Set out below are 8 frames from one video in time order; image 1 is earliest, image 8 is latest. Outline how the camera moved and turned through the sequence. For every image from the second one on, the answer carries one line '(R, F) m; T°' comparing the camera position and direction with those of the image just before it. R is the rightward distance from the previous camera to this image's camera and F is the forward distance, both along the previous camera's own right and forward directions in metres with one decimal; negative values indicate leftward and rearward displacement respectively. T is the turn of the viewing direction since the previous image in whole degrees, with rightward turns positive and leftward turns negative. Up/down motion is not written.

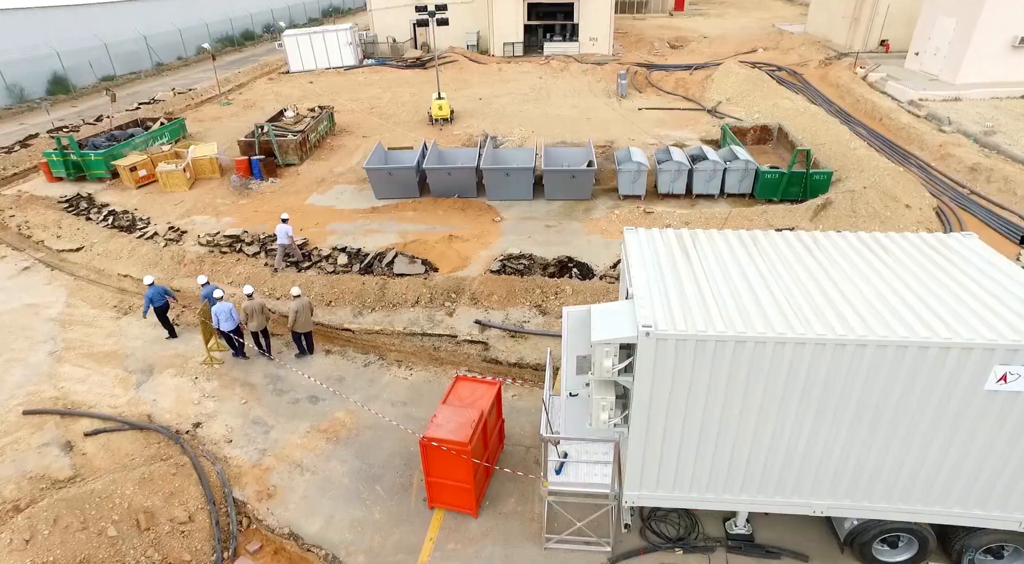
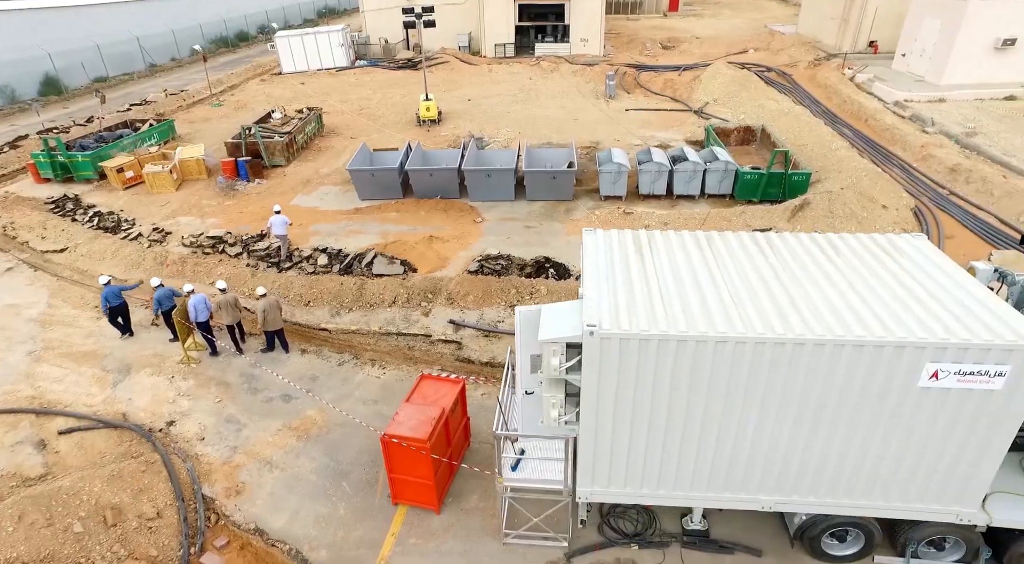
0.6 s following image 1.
(+0.5, -0.1) m; 0°
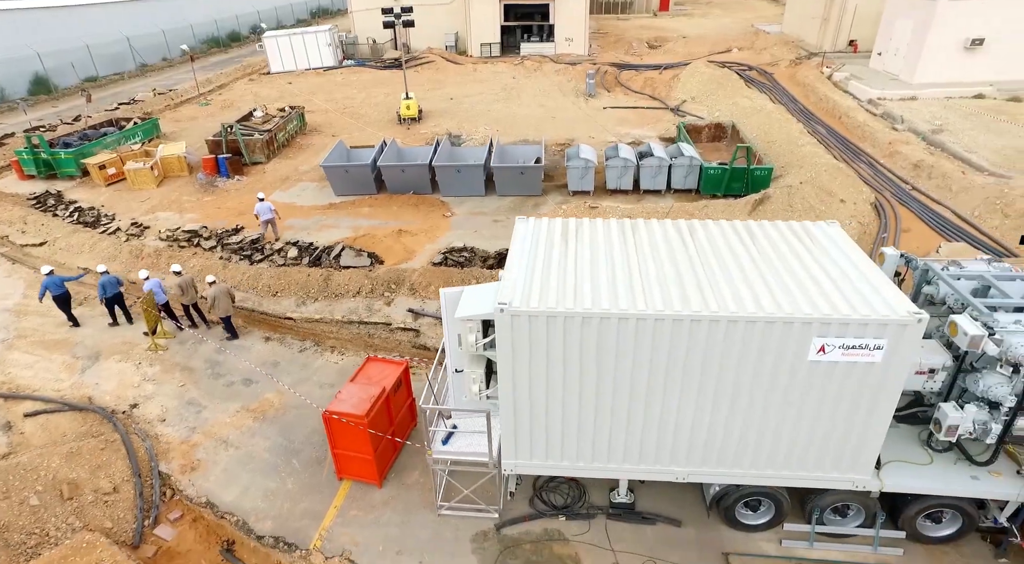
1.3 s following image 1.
(+0.8, -0.4) m; 0°
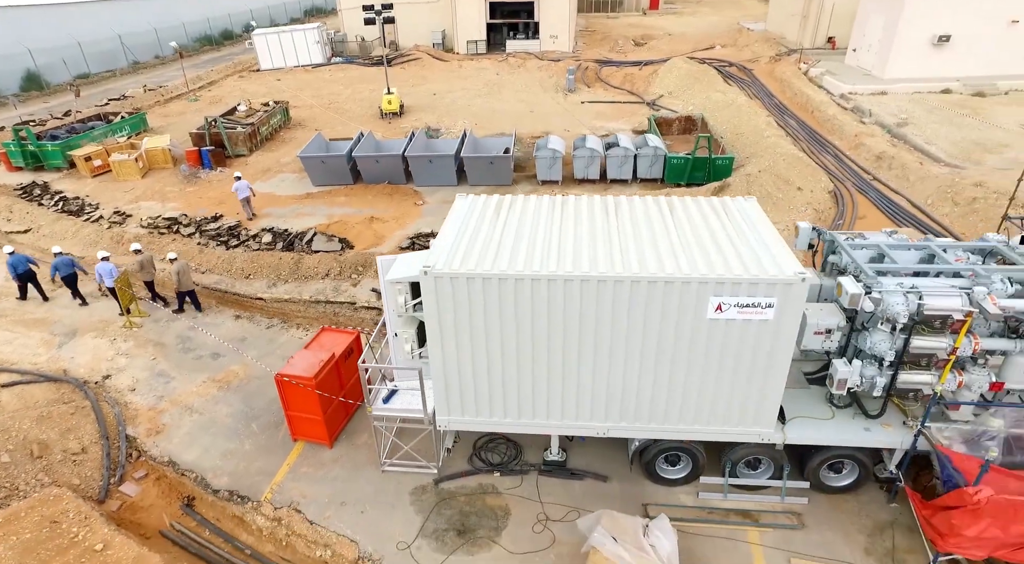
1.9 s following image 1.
(+0.8, -0.5) m; 0°
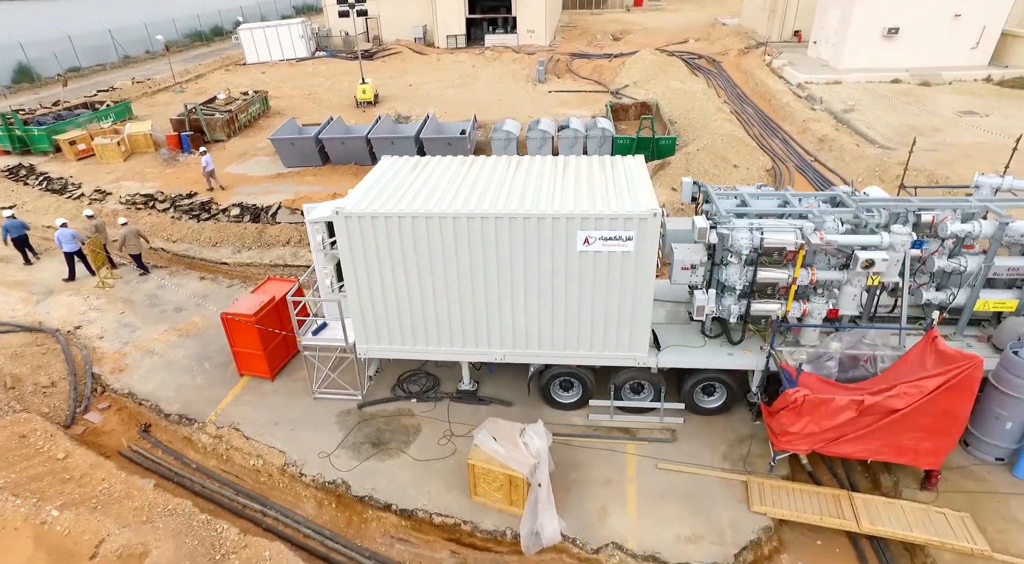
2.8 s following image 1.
(+1.3, -1.0) m; 0°
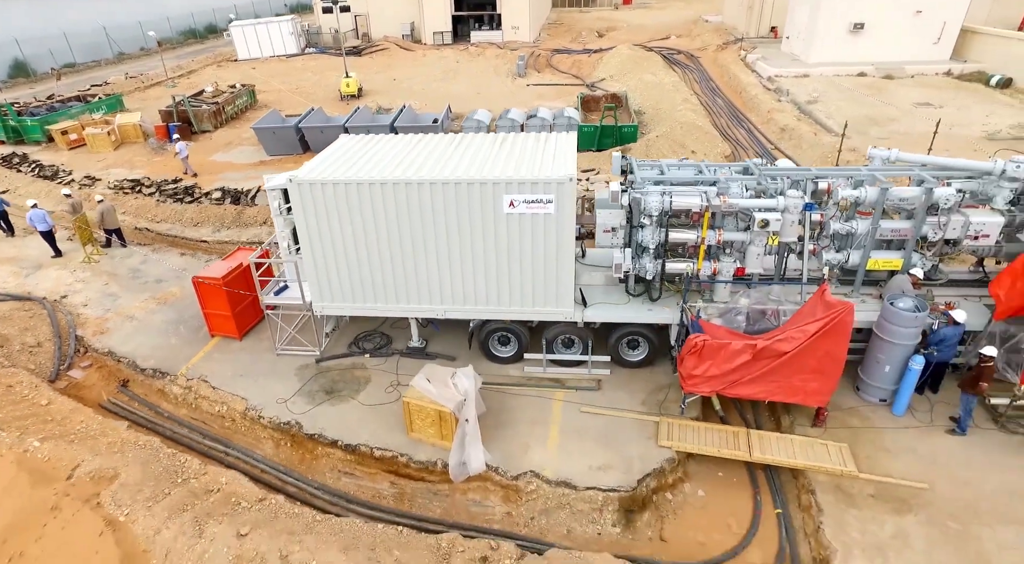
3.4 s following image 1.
(+0.9, -0.8) m; 0°
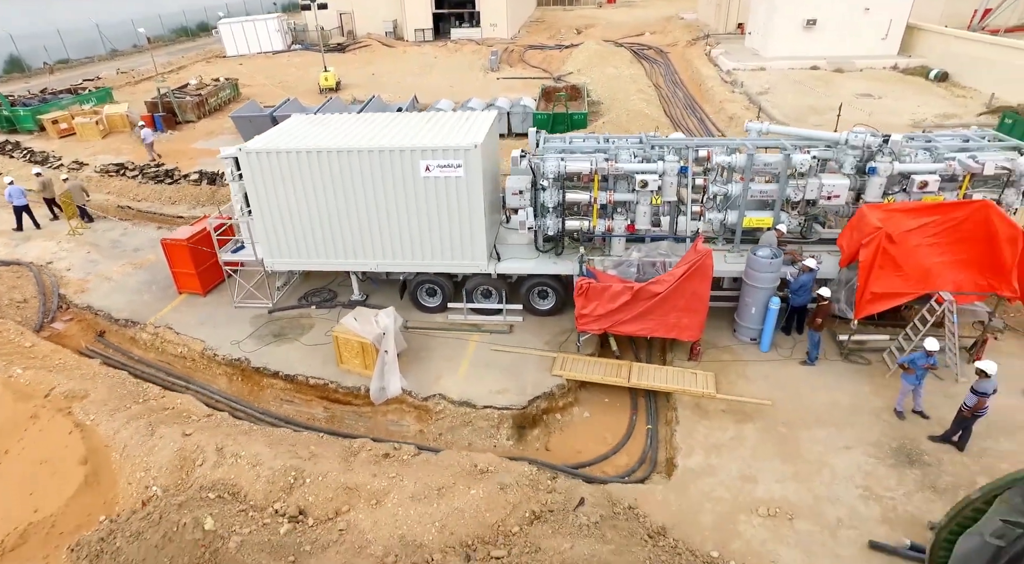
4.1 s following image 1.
(+1.3, -1.3) m; 0°
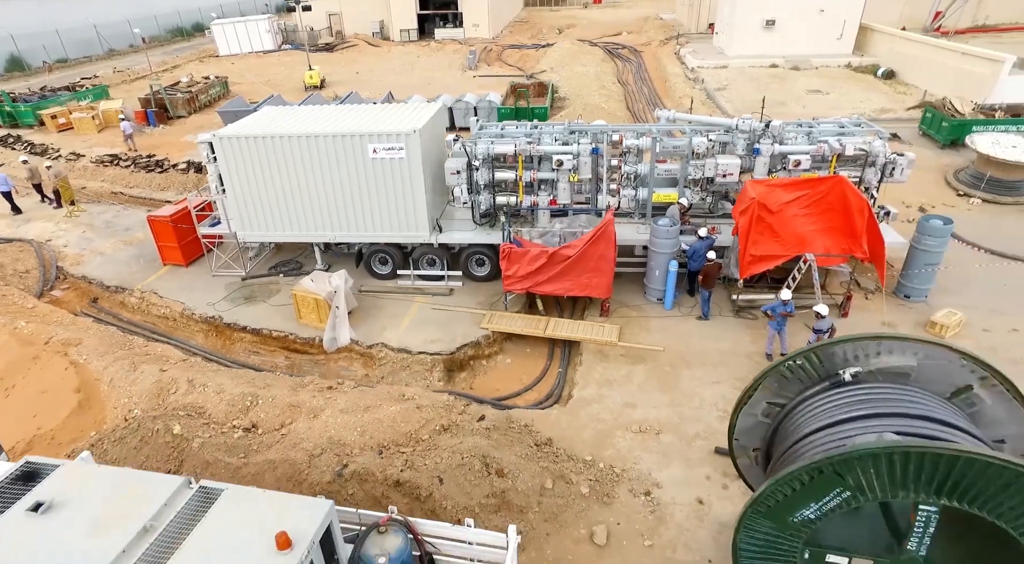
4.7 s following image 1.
(+1.2, -1.4) m; 0°
